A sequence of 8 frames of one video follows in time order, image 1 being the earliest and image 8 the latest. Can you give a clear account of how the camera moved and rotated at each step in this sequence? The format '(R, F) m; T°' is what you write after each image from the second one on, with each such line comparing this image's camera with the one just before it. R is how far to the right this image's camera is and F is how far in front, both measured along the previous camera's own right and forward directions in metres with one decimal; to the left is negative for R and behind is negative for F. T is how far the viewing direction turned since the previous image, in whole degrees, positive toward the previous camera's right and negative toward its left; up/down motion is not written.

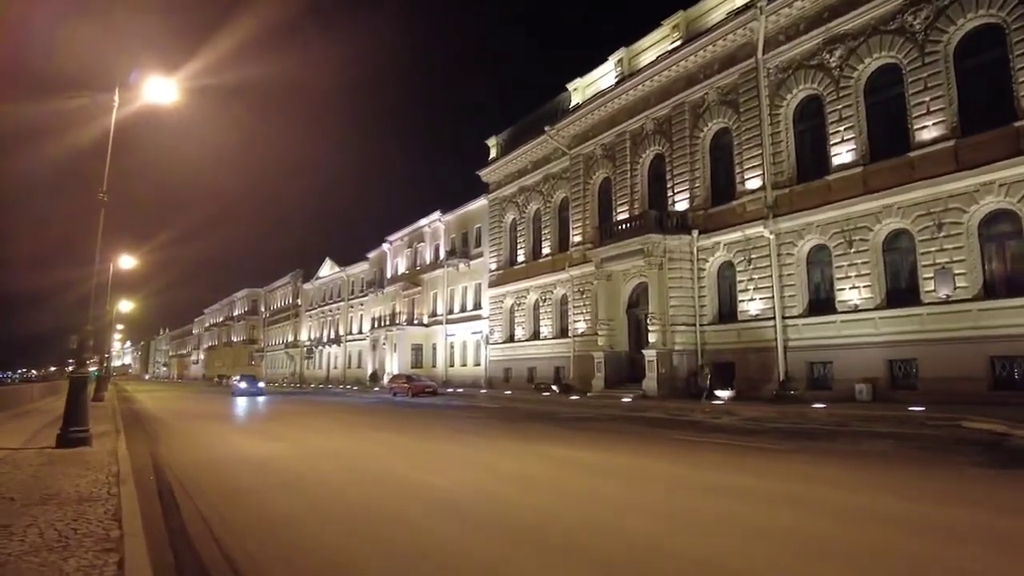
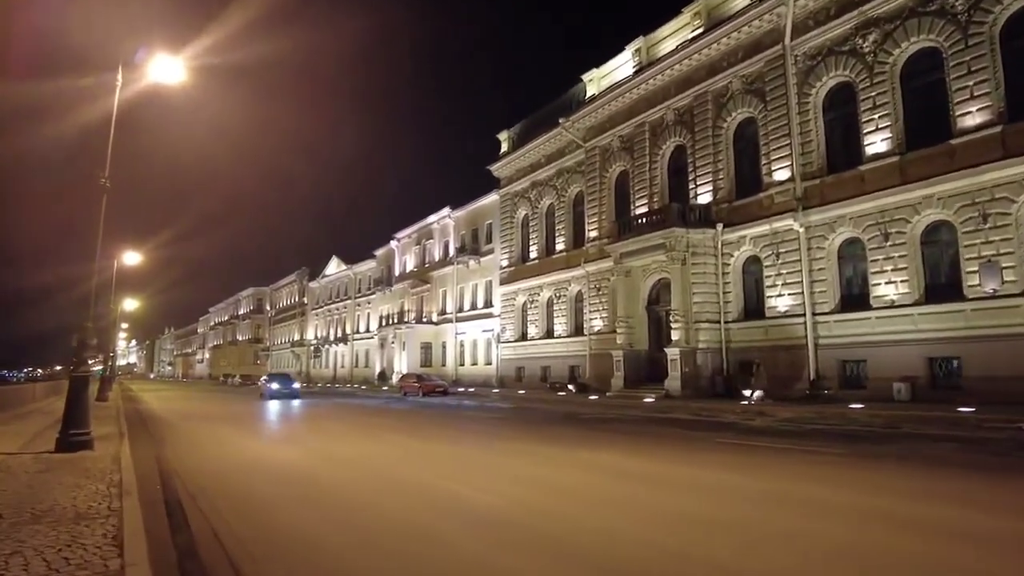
(-0.5, +0.9) m; 0°
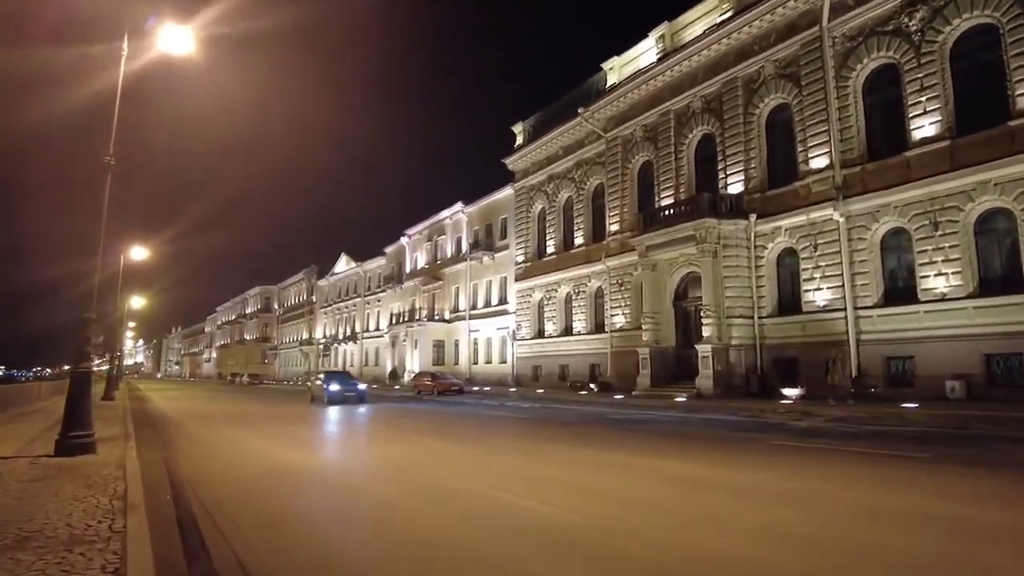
(-0.6, +1.1) m; 0°
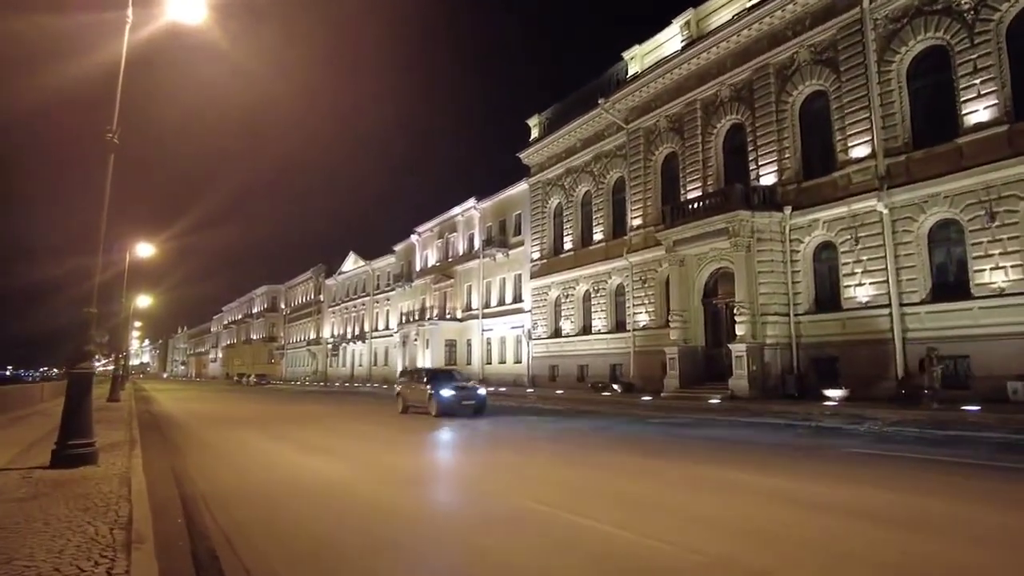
(-0.6, +1.2) m; 0°
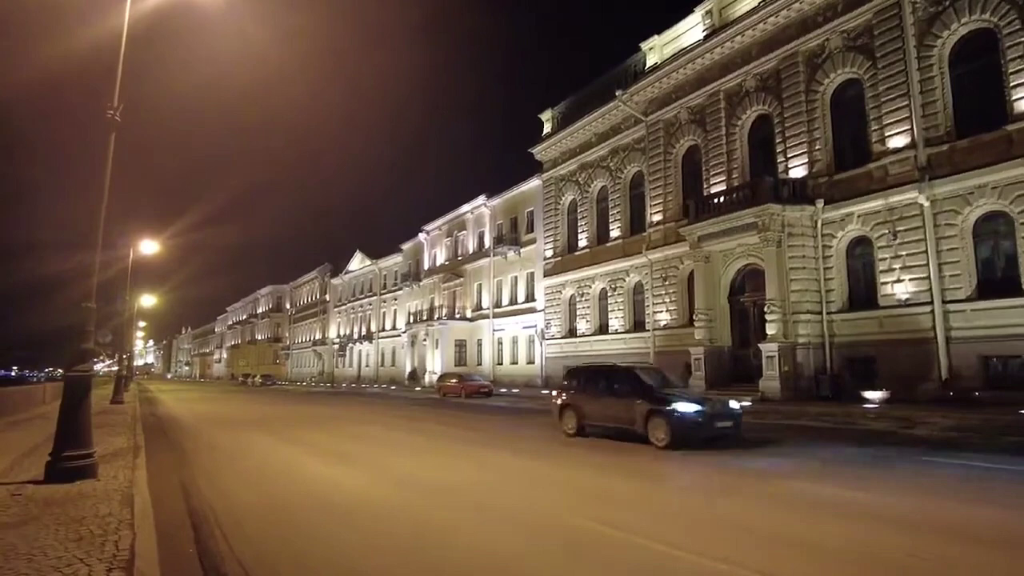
(-0.5, +1.0) m; 0°
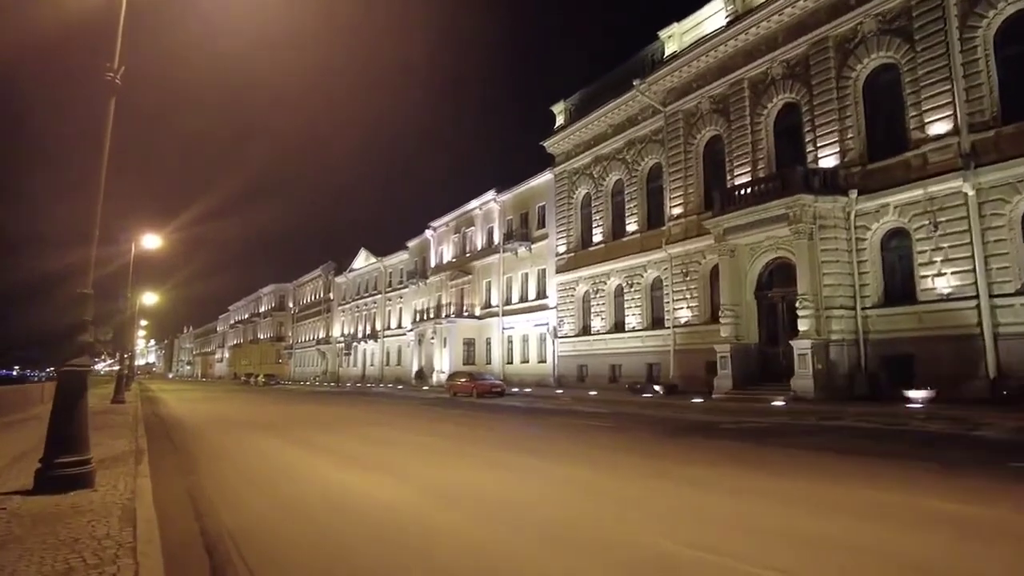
(-0.6, +1.0) m; 0°
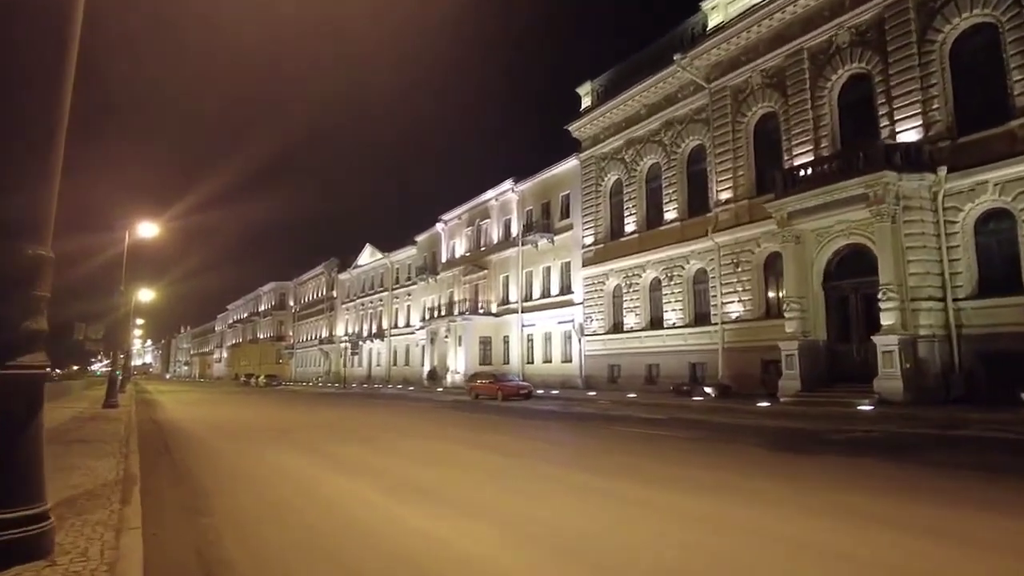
(-1.3, +2.6) m; 0°
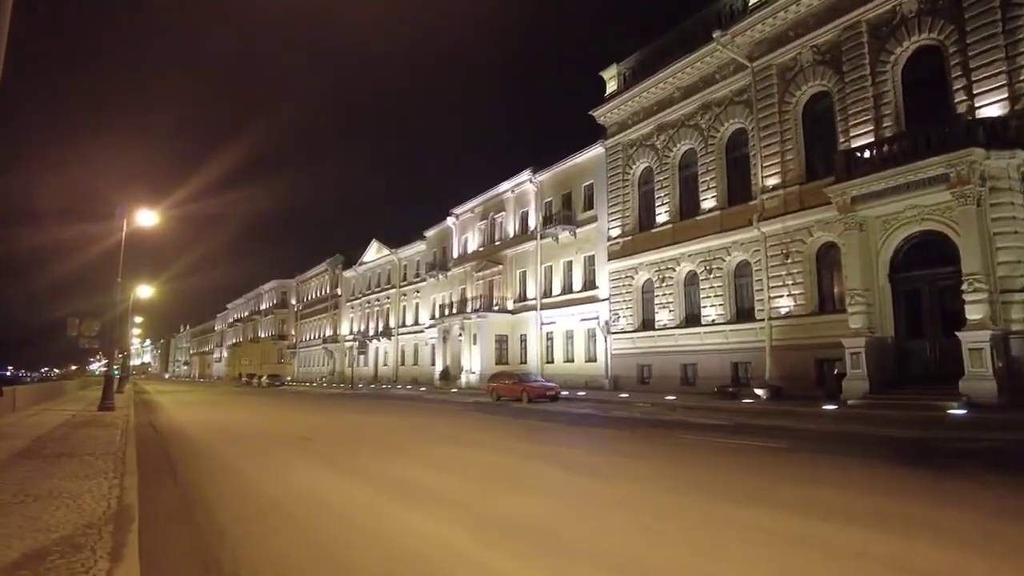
(-1.1, +2.1) m; 0°
